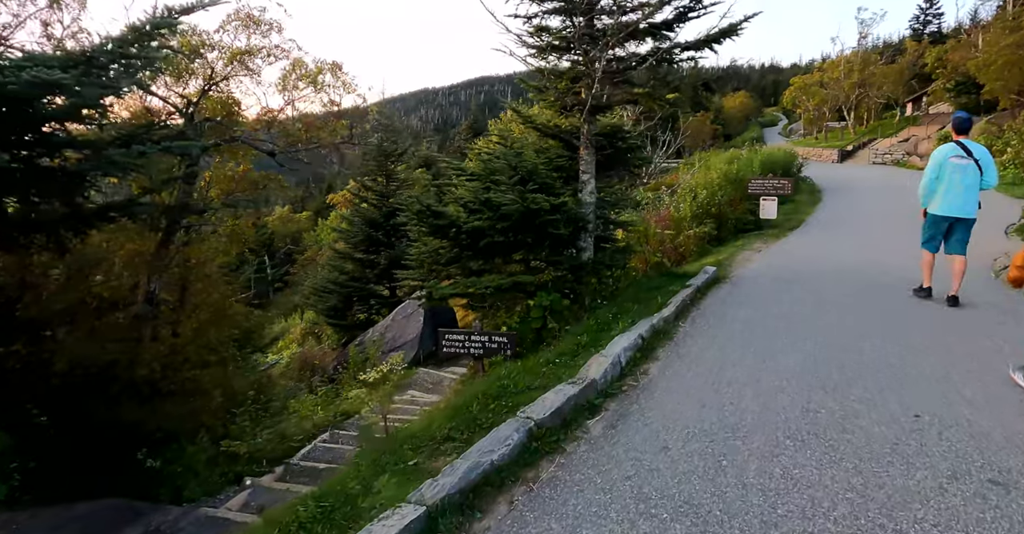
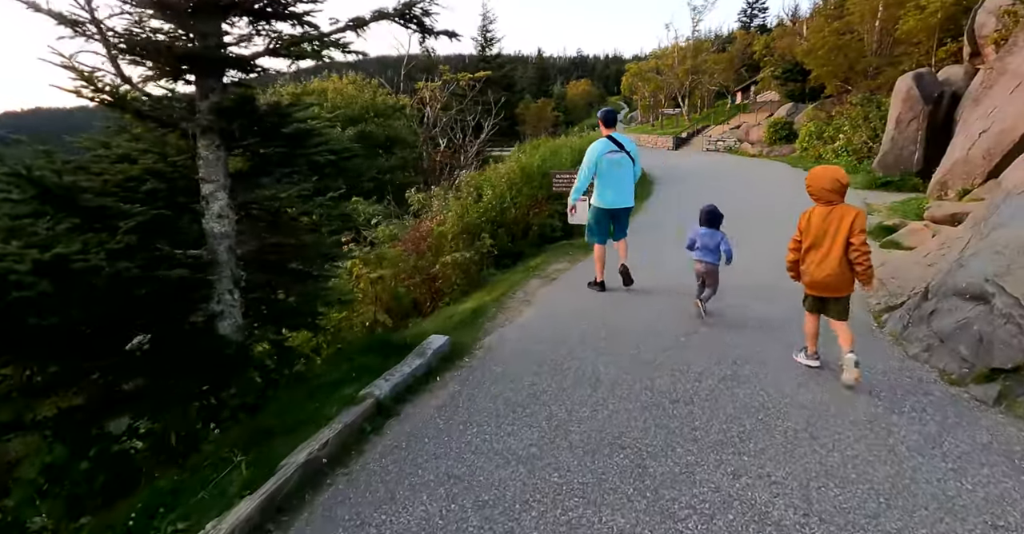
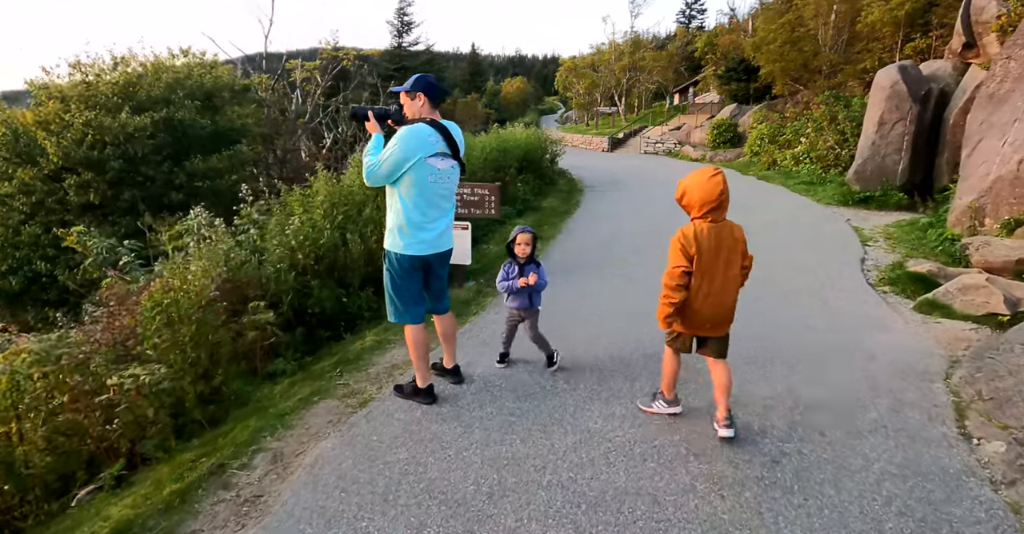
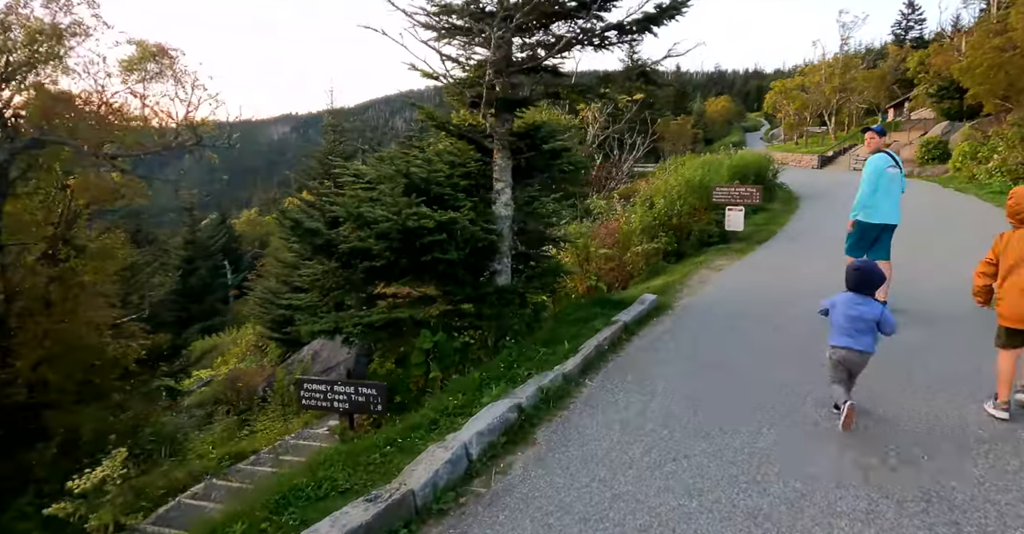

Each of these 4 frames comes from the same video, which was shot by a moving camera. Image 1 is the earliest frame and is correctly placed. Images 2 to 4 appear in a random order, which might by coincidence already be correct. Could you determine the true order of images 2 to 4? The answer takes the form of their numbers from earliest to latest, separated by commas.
4, 2, 3
